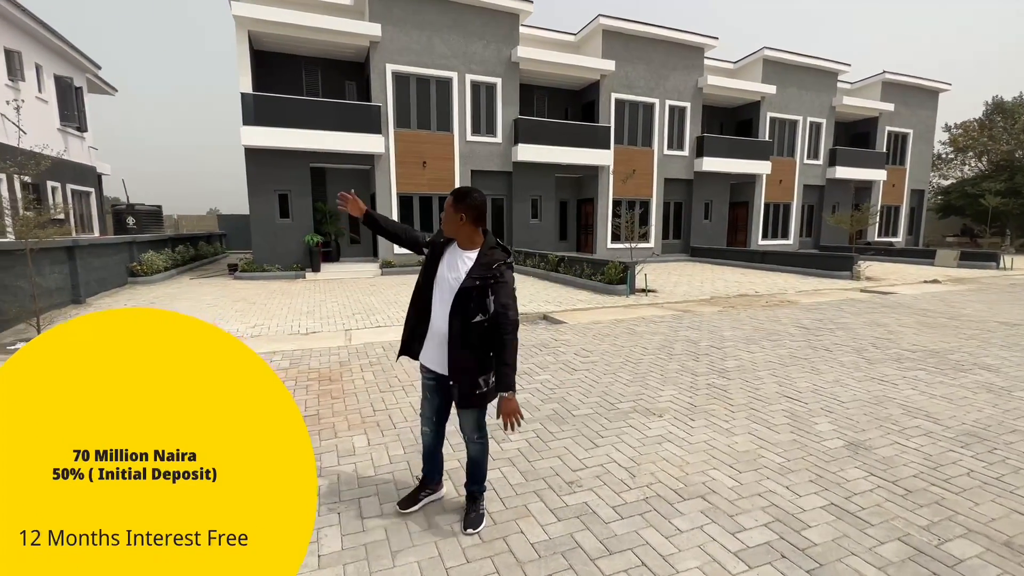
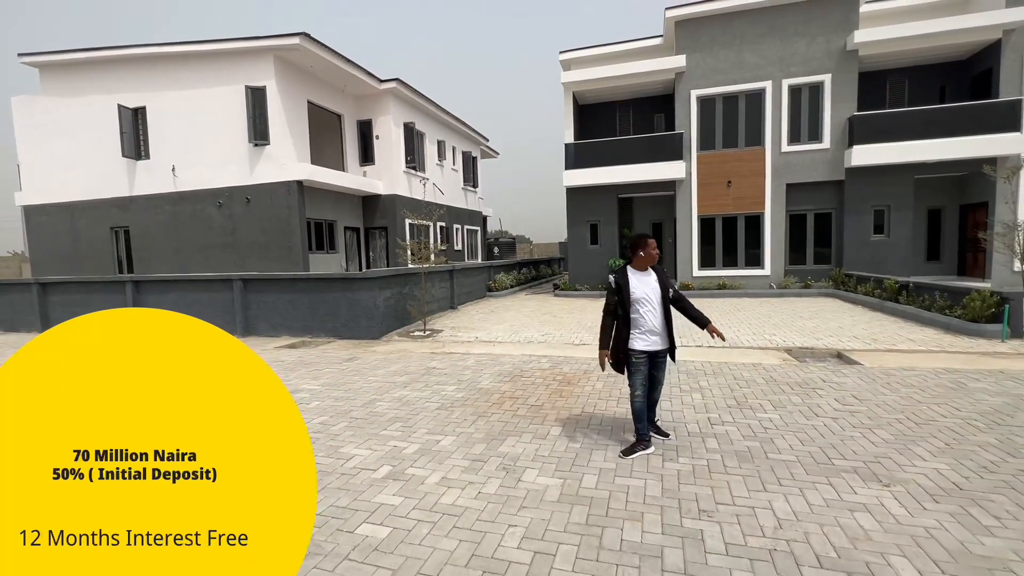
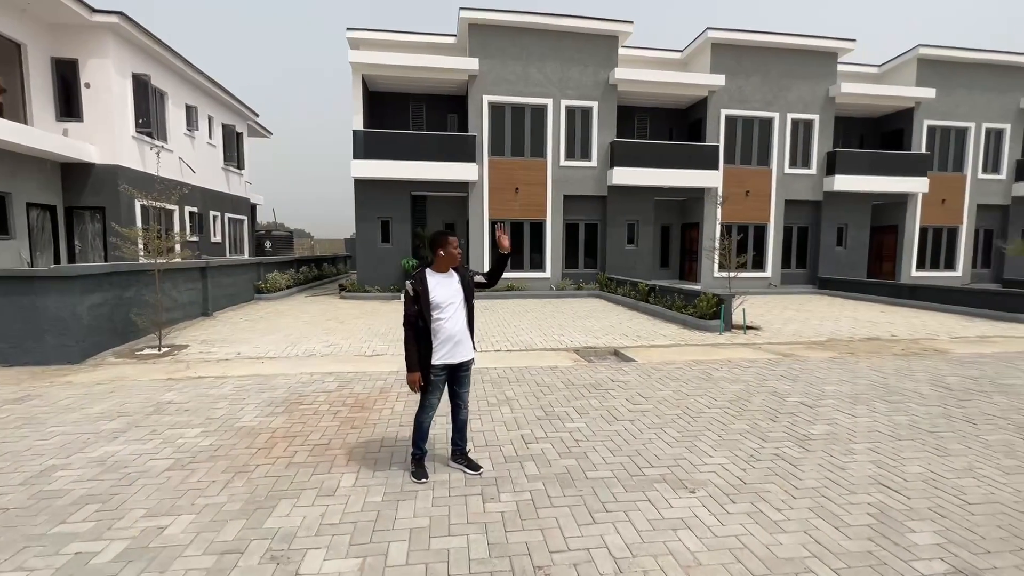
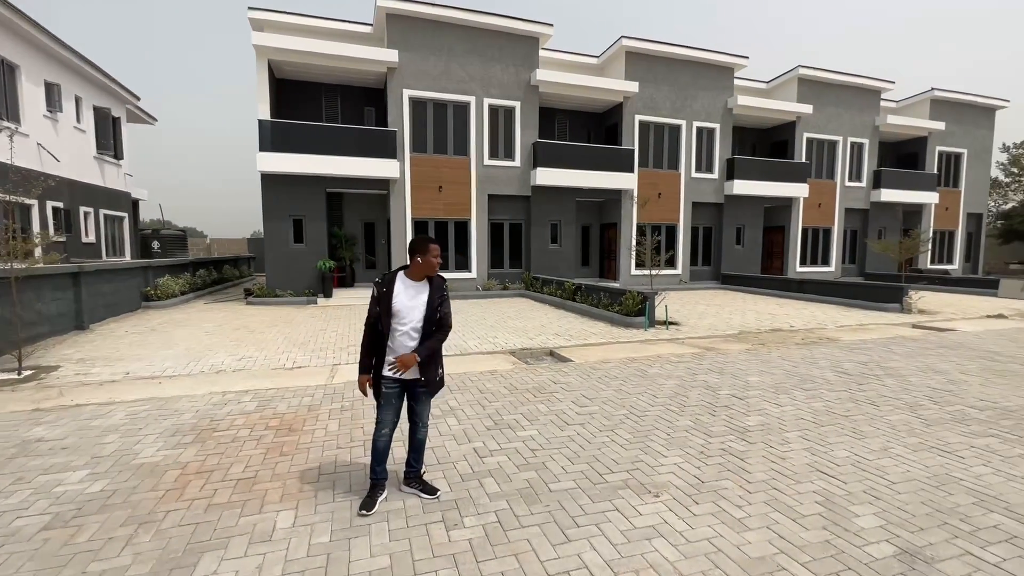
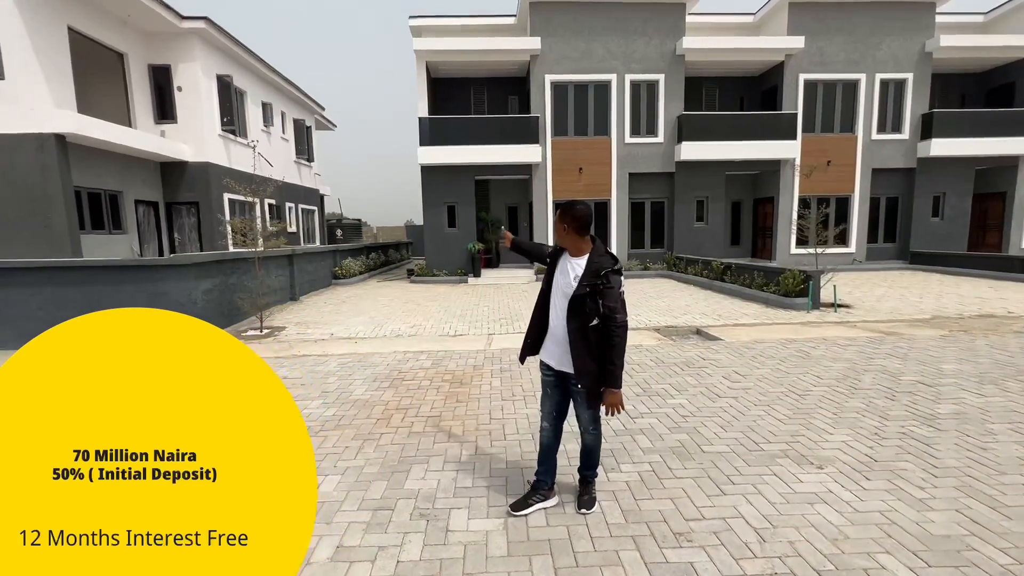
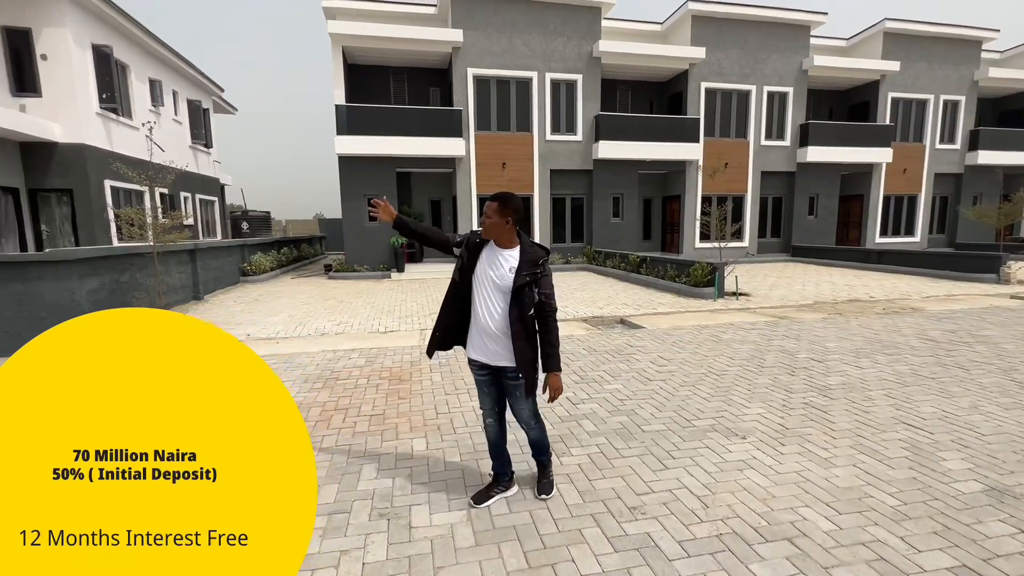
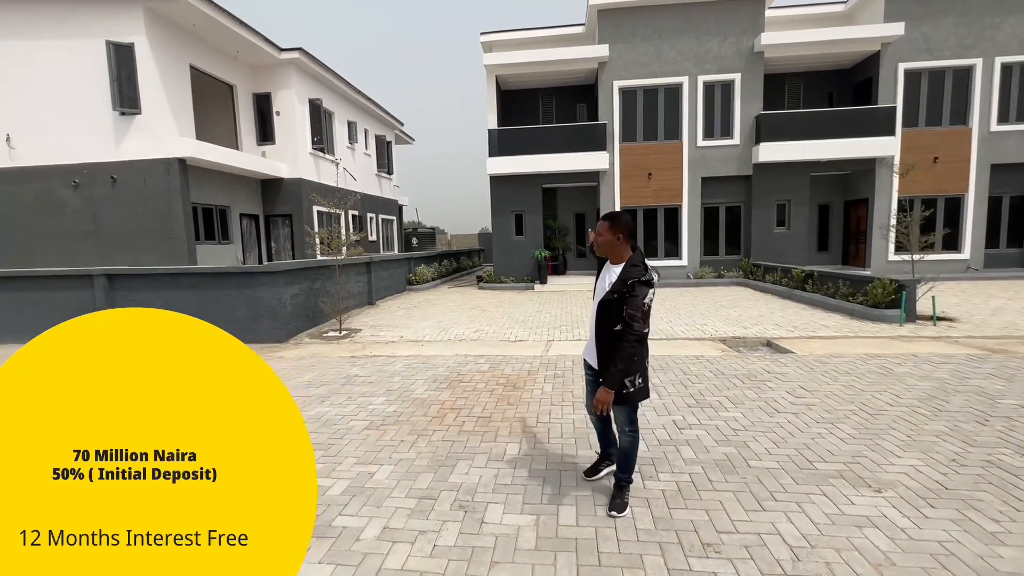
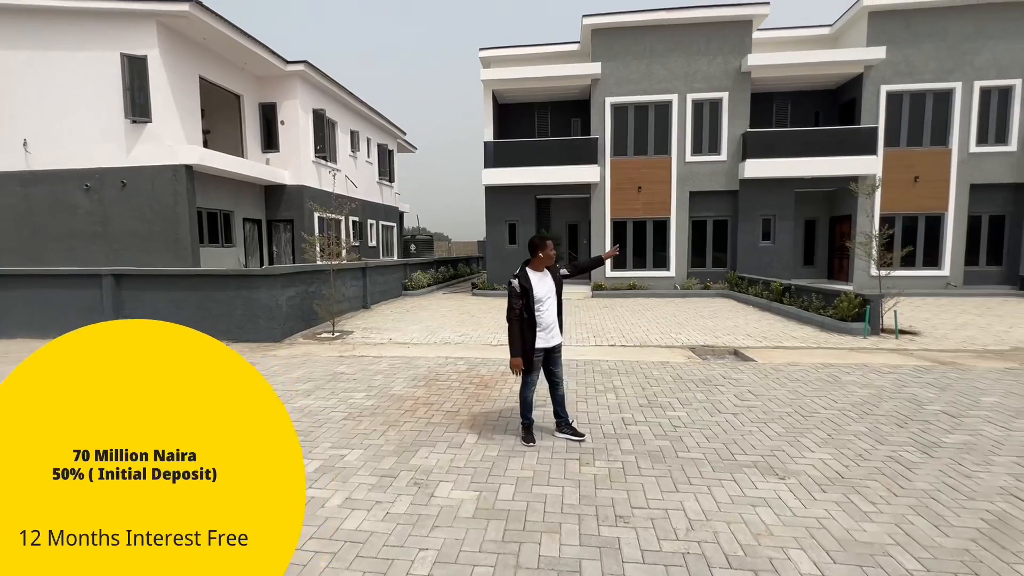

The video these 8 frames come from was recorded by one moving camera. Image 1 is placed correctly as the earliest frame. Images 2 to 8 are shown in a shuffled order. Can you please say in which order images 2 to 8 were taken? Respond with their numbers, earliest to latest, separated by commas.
6, 5, 7, 2, 8, 3, 4
